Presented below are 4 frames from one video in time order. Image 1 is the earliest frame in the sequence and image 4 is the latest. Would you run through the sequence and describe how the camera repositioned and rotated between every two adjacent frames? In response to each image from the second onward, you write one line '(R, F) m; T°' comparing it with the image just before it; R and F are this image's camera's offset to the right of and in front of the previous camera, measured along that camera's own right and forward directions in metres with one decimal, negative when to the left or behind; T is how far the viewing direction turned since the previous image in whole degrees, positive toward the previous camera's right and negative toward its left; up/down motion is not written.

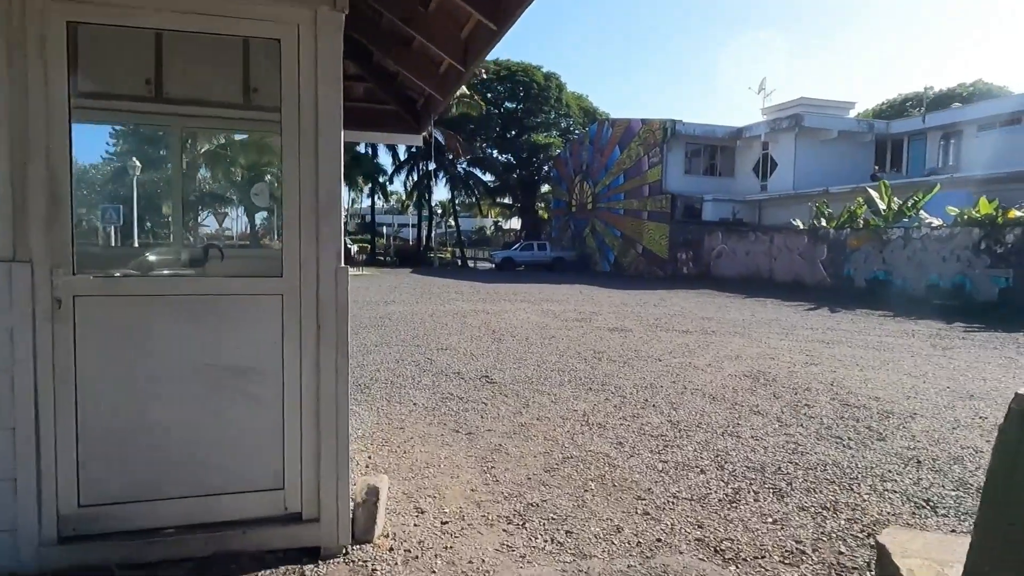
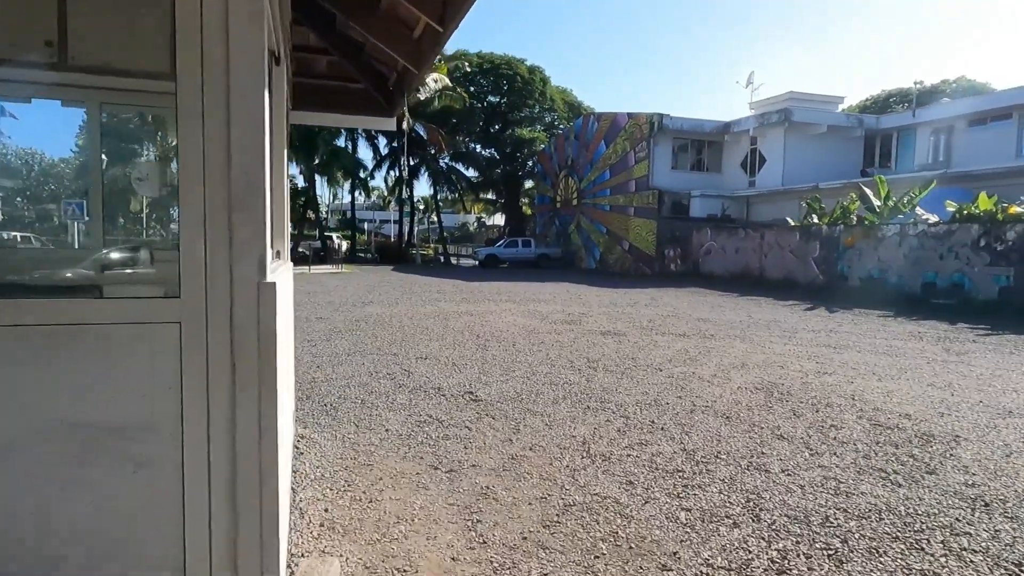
(0.0, +0.8) m; +1°
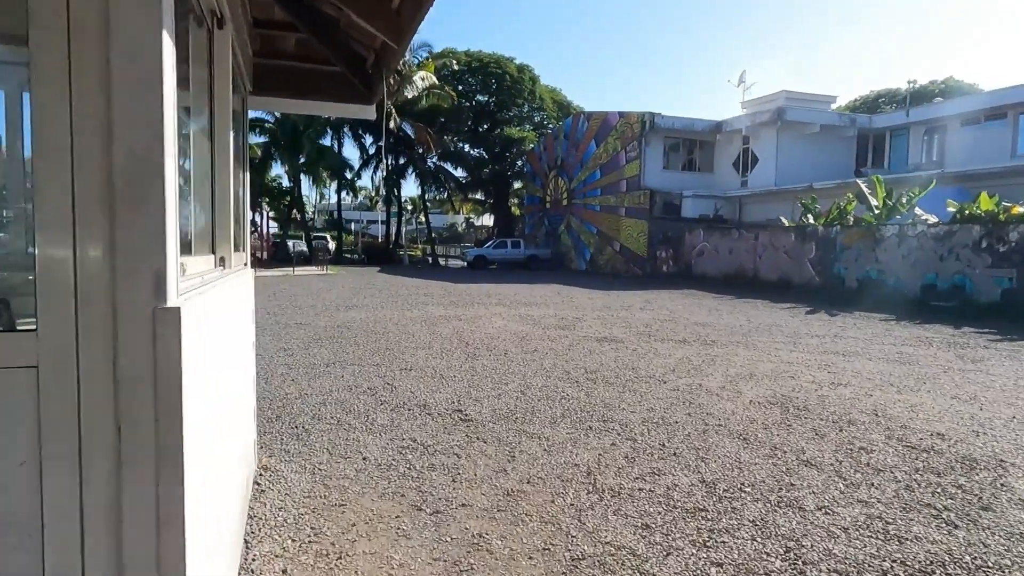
(0.0, +0.6) m; +1°
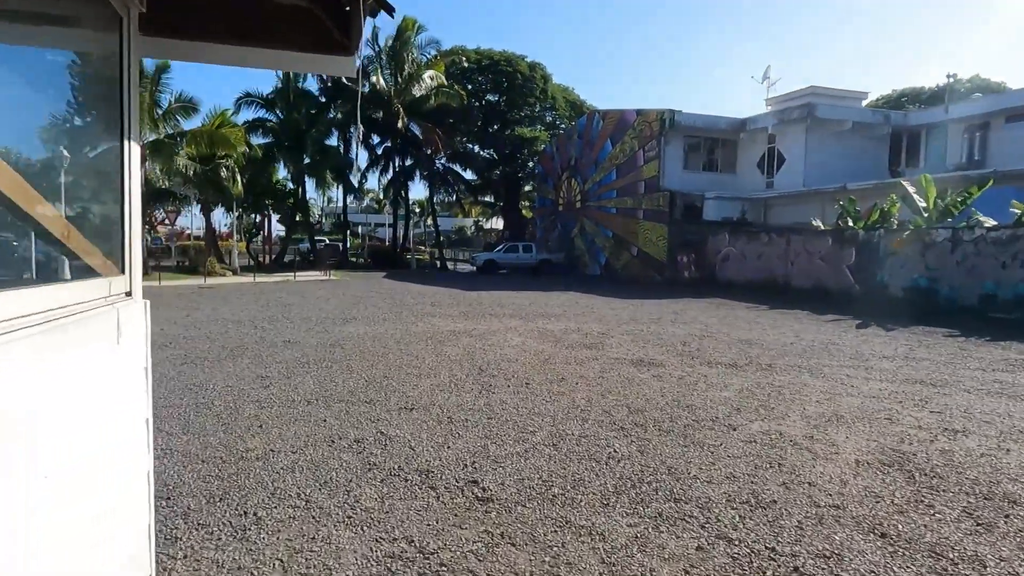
(-0.2, +1.6) m; -1°
